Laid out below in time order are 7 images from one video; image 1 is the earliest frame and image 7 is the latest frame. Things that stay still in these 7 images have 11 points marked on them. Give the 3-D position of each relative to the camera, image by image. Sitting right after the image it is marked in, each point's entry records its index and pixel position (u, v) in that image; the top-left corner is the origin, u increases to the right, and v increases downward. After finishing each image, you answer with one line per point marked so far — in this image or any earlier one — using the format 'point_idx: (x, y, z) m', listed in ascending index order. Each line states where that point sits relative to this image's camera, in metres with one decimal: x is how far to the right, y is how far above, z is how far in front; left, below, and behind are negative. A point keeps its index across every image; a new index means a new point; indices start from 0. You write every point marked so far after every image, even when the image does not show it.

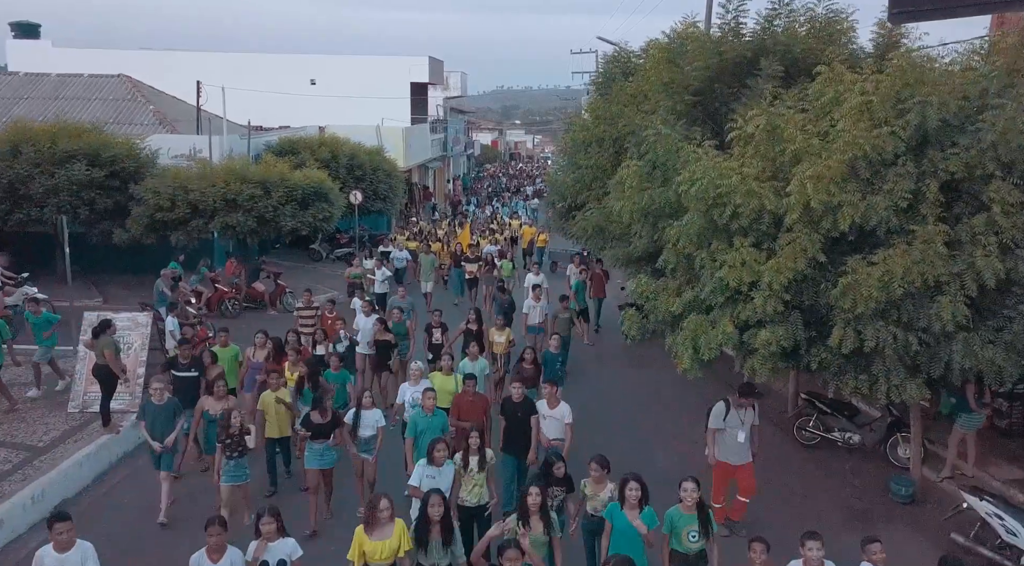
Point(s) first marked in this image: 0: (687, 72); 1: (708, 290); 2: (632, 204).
0: (+2.7, +3.2, +15.5) m
1: (+2.1, -0.1, +10.9) m
2: (+1.6, +1.0, +13.4) m
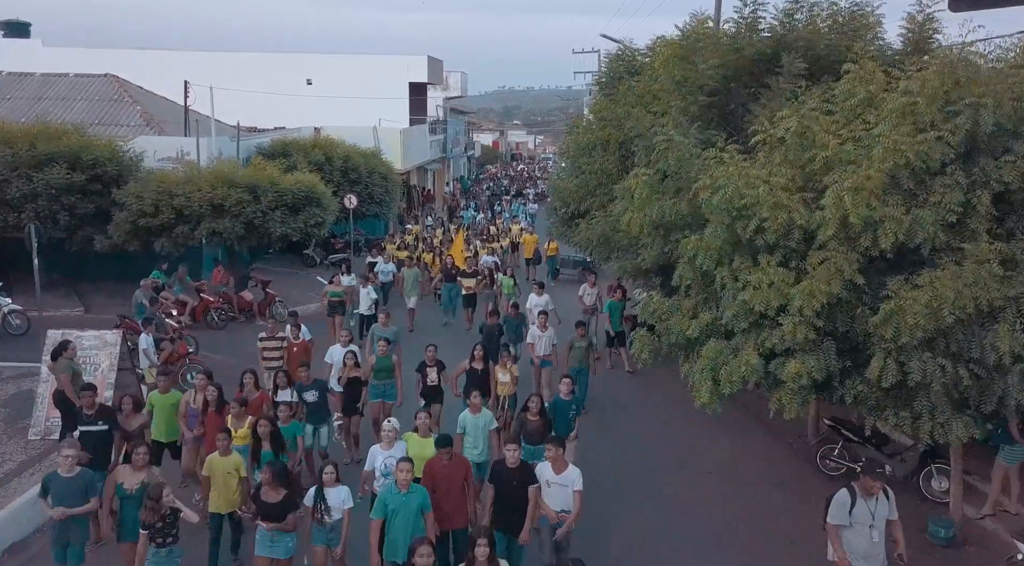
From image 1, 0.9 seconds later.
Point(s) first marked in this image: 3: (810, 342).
0: (+2.7, +3.0, +14.4) m
1: (+2.1, -0.3, +9.8) m
2: (+1.6, +0.8, +12.2) m
3: (+2.7, -0.5, +9.3) m
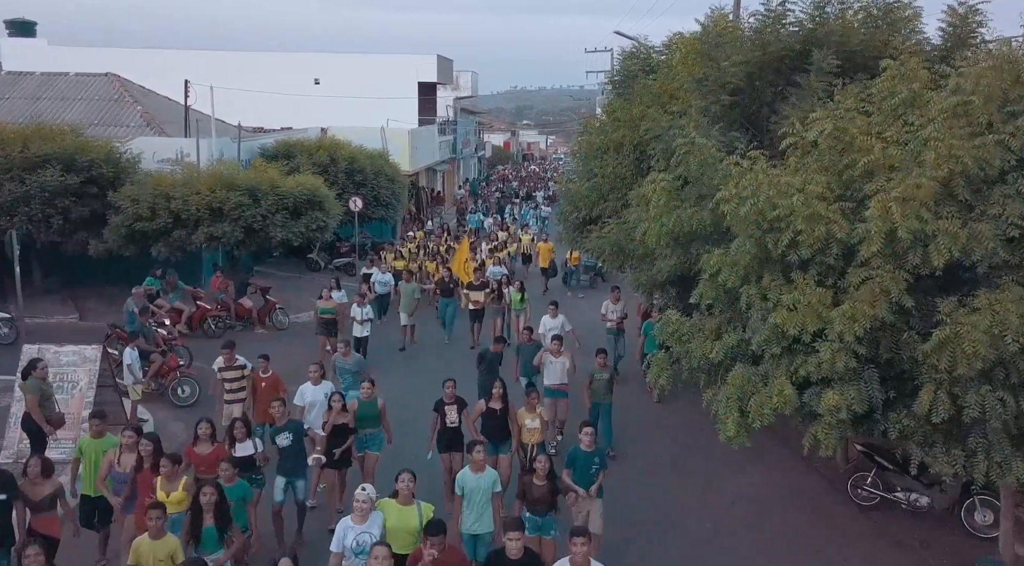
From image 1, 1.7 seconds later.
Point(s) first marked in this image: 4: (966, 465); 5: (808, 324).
0: (+2.8, +2.8, +13.4) m
1: (+2.1, -0.5, +8.8) m
2: (+1.6, +0.6, +11.3) m
3: (+2.8, -0.7, +8.3) m
4: (+3.6, -1.5, +8.1) m
5: (+2.4, -0.3, +8.3) m
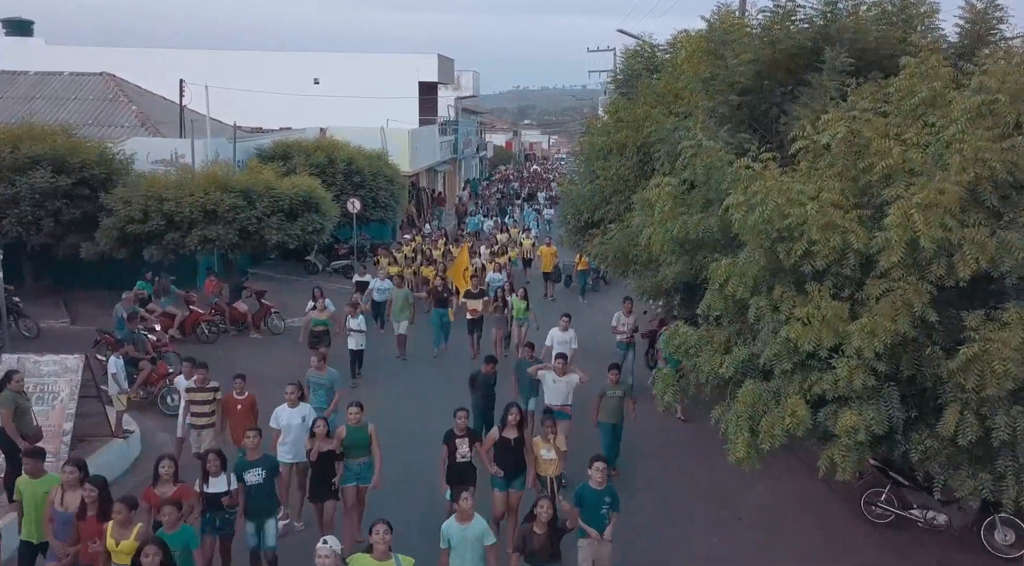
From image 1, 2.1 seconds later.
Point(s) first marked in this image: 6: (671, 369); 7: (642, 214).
0: (+2.8, +2.7, +12.8) m
1: (+2.1, -0.6, +8.2) m
2: (+1.6, +0.6, +10.7) m
3: (+2.7, -0.8, +7.8) m
4: (+3.6, -1.6, +7.6) m
5: (+2.4, -0.4, +7.8) m
6: (+1.5, -0.8, +9.6) m
7: (+1.7, +0.9, +13.0) m
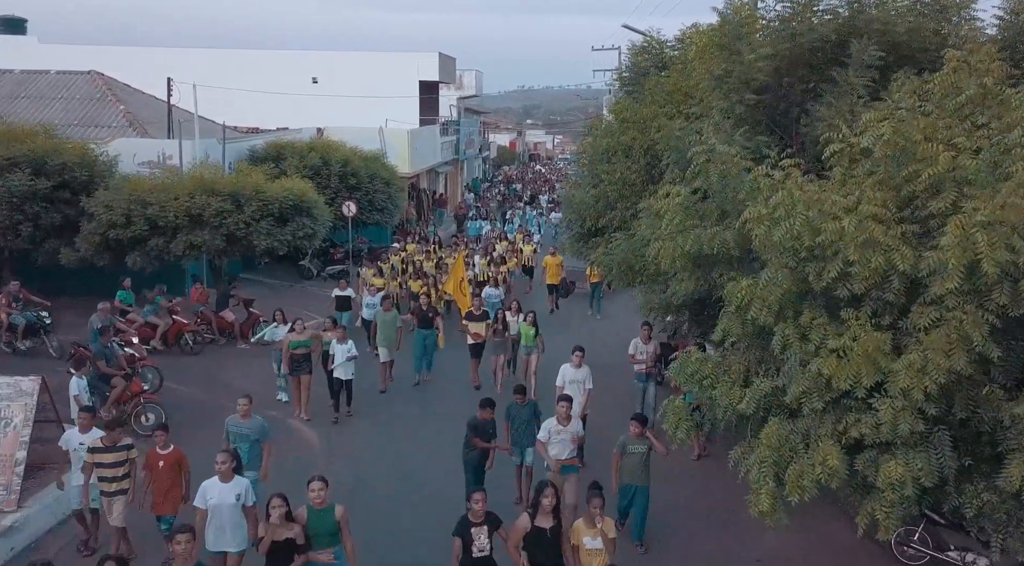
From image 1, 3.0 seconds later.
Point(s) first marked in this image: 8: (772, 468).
0: (+2.7, +2.5, +11.7) m
1: (+2.0, -0.7, +7.1) m
2: (+1.5, +0.4, +9.6) m
3: (+2.6, -1.0, +6.7) m
4: (+3.5, -1.7, +6.5) m
5: (+2.3, -0.6, +6.7) m
6: (+1.4, -1.0, +8.5) m
7: (+1.6, +0.7, +11.9) m
8: (+1.8, -1.3, +7.2) m
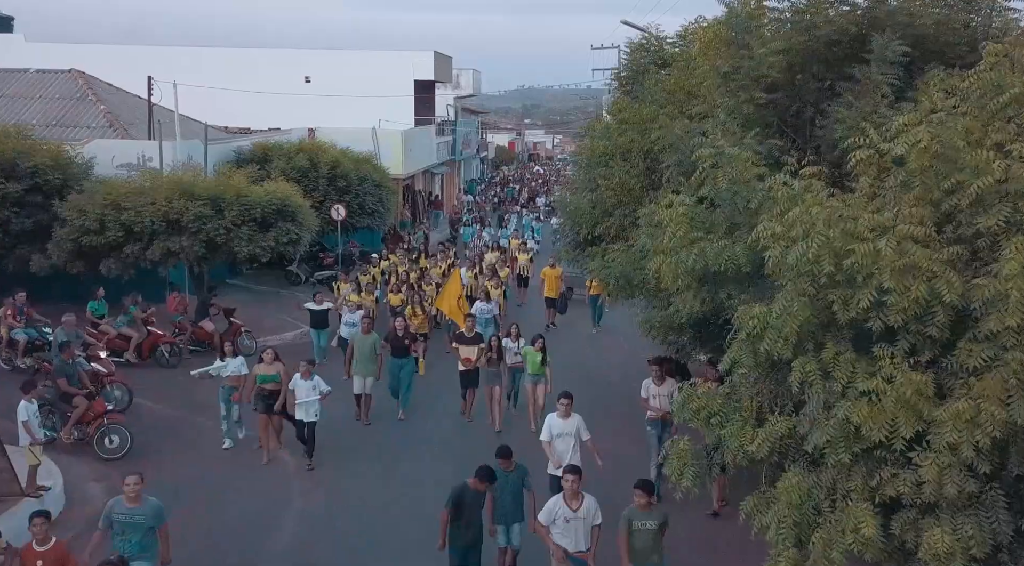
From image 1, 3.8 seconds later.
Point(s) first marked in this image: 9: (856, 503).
0: (+2.6, +2.4, +10.7) m
1: (+1.9, -0.9, +6.1) m
2: (+1.4, +0.2, +8.6) m
3: (+2.5, -1.2, +5.6) m
4: (+3.4, -1.9, +5.4) m
5: (+2.2, -0.8, +5.7) m
6: (+1.3, -1.2, +7.5) m
7: (+1.5, +0.5, +10.9) m
8: (+1.7, -1.5, +6.1) m
9: (+2.0, -1.2, +5.9) m
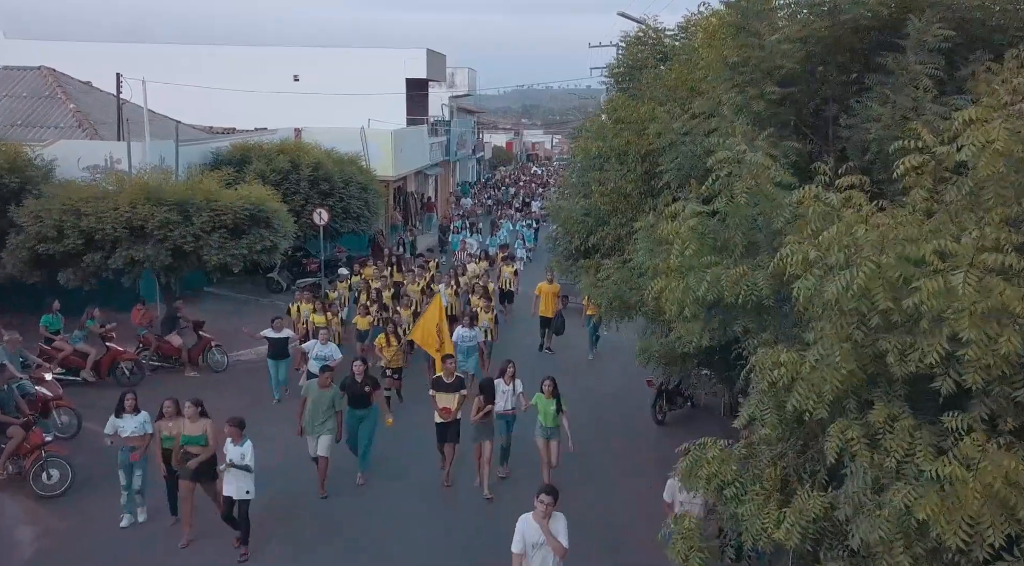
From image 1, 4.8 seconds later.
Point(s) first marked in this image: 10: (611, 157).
0: (+2.4, +2.1, +9.2) m
1: (+1.7, -1.1, +4.6) m
2: (+1.2, 0.0, +7.1) m
3: (+2.3, -1.4, +4.2) m
4: (+3.2, -2.1, +4.0) m
5: (+2.0, -1.0, +4.2) m
6: (+1.1, -1.4, +6.0) m
7: (+1.3, +0.3, +9.4) m
8: (+1.5, -1.7, +4.7) m
9: (+1.8, -1.5, +4.4) m
10: (+1.3, +1.7, +13.3) m
